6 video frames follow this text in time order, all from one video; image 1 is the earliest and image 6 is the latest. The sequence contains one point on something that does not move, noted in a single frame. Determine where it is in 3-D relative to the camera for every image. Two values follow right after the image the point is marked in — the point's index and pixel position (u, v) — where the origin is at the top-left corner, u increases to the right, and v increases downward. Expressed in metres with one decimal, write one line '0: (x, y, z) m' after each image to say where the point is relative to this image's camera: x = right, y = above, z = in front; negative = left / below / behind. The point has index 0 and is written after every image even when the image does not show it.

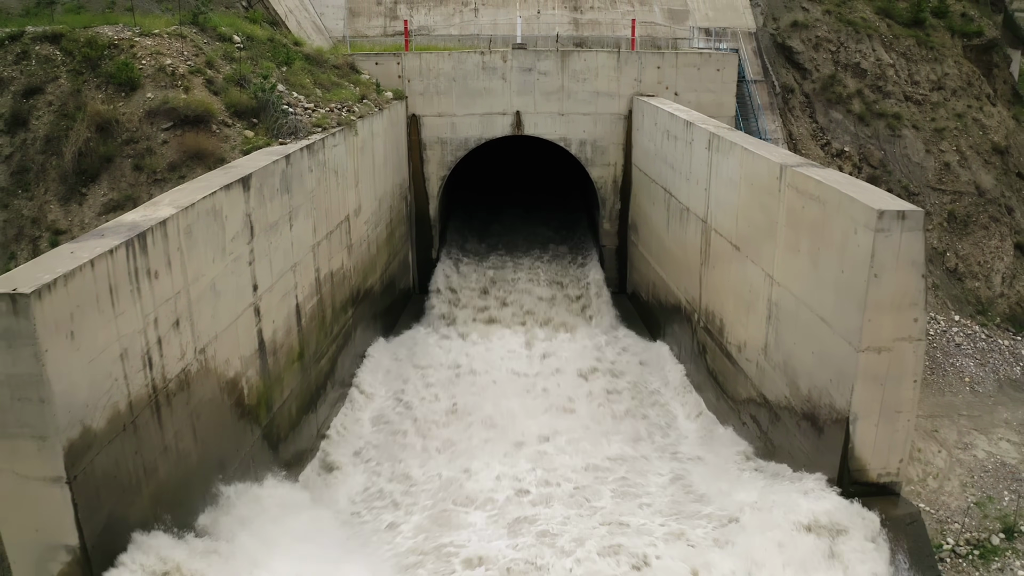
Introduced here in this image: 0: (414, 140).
0: (-1.7, +2.6, +13.4) m
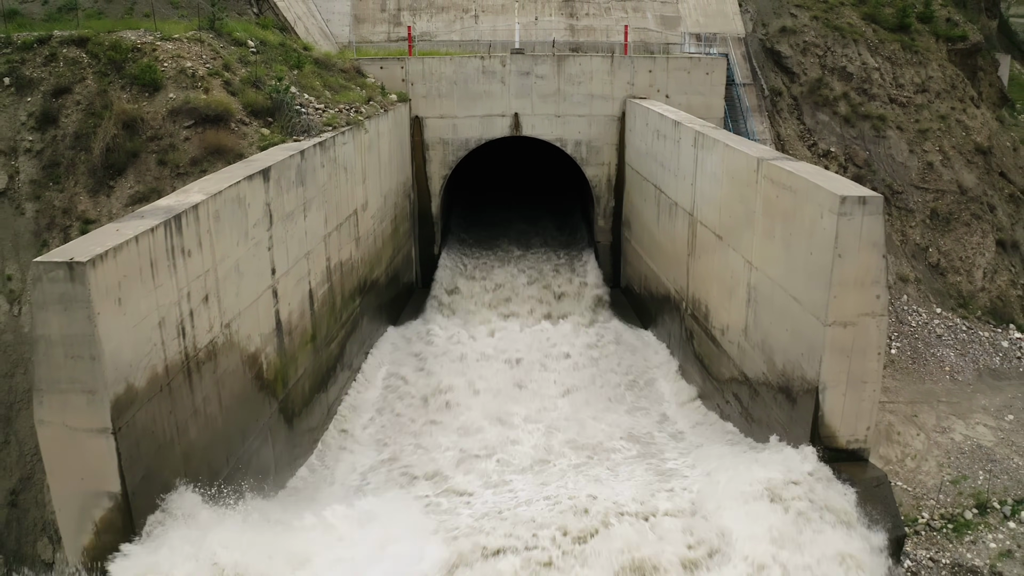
0: (-1.7, +2.6, +14.0) m
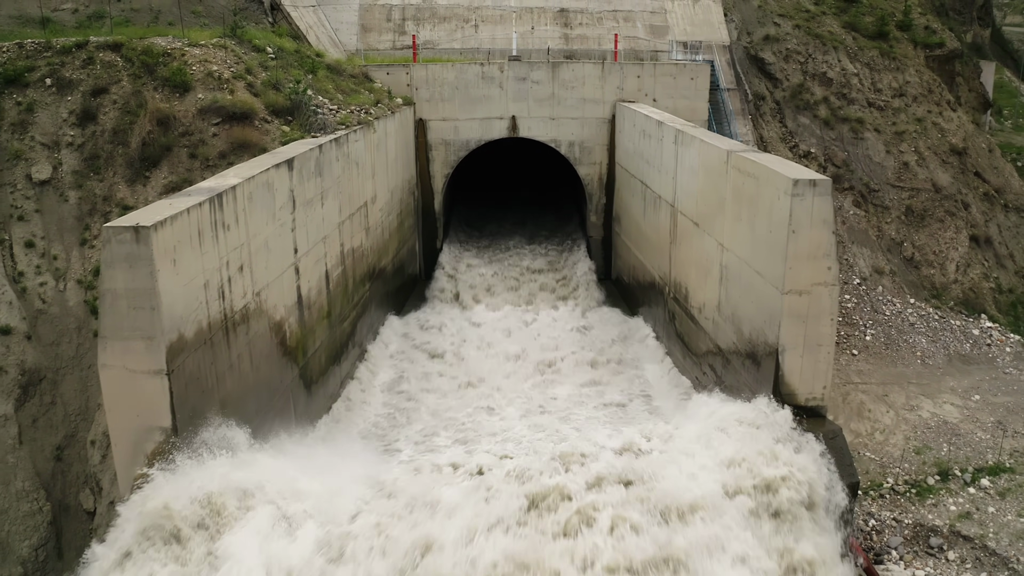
0: (-1.8, +2.8, +14.9) m
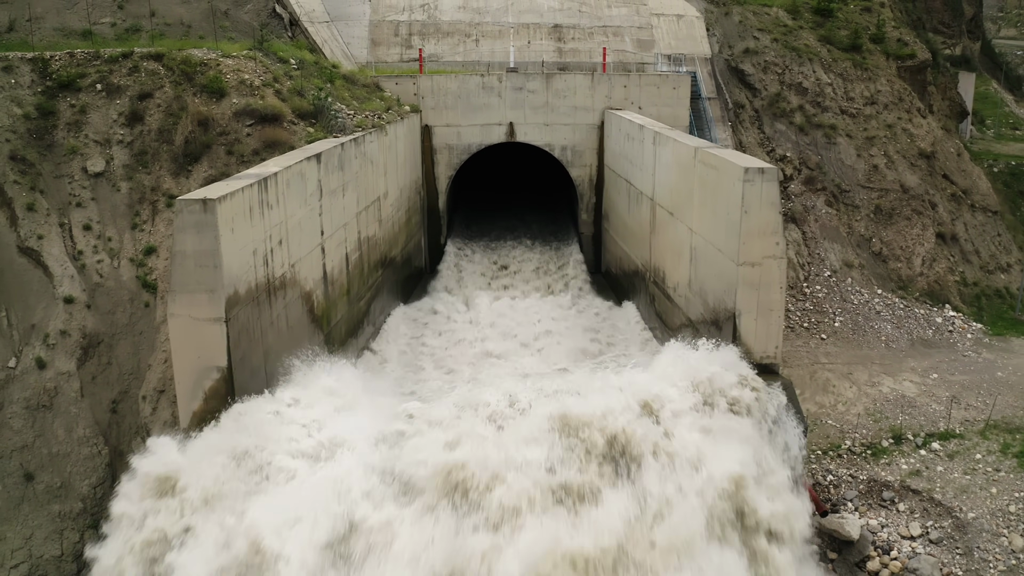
0: (-1.8, +3.0, +16.2) m
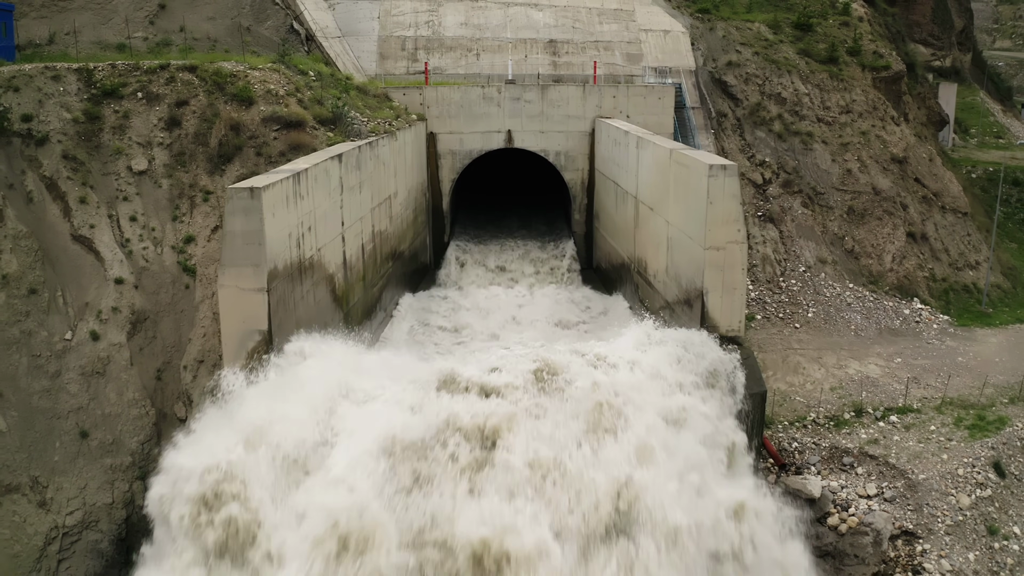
0: (-1.9, +3.1, +17.6) m
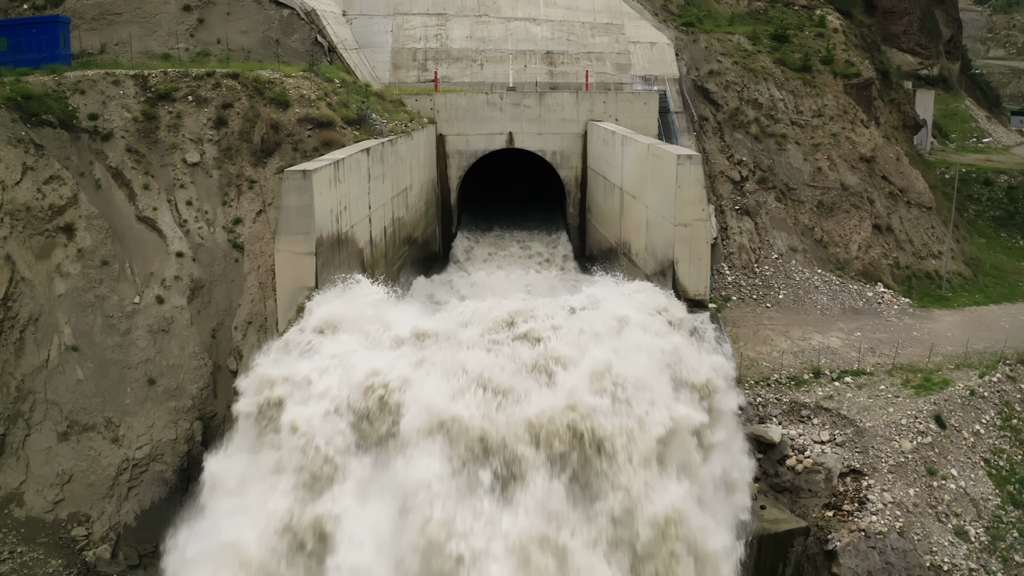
0: (-1.9, +3.4, +19.6) m
